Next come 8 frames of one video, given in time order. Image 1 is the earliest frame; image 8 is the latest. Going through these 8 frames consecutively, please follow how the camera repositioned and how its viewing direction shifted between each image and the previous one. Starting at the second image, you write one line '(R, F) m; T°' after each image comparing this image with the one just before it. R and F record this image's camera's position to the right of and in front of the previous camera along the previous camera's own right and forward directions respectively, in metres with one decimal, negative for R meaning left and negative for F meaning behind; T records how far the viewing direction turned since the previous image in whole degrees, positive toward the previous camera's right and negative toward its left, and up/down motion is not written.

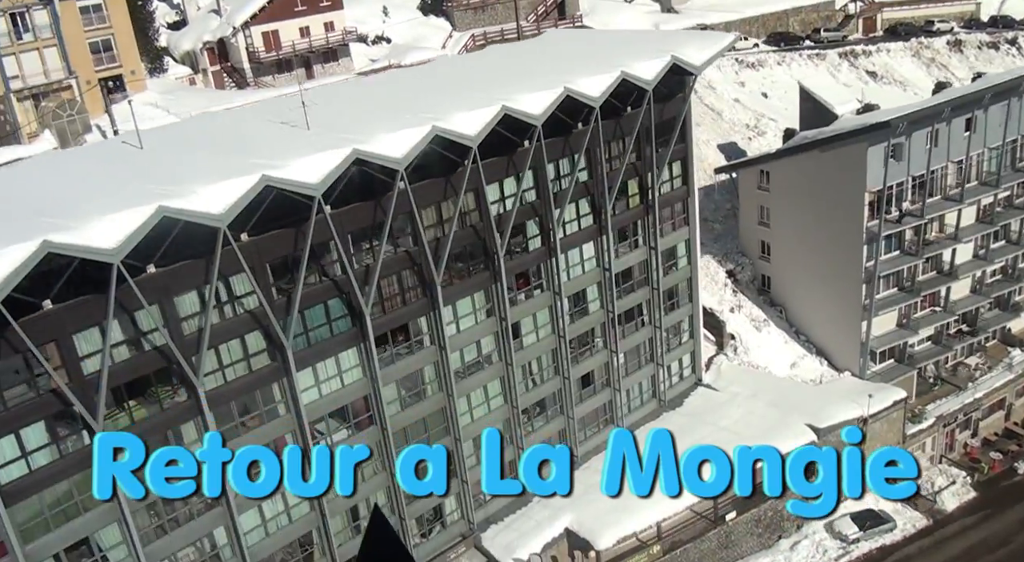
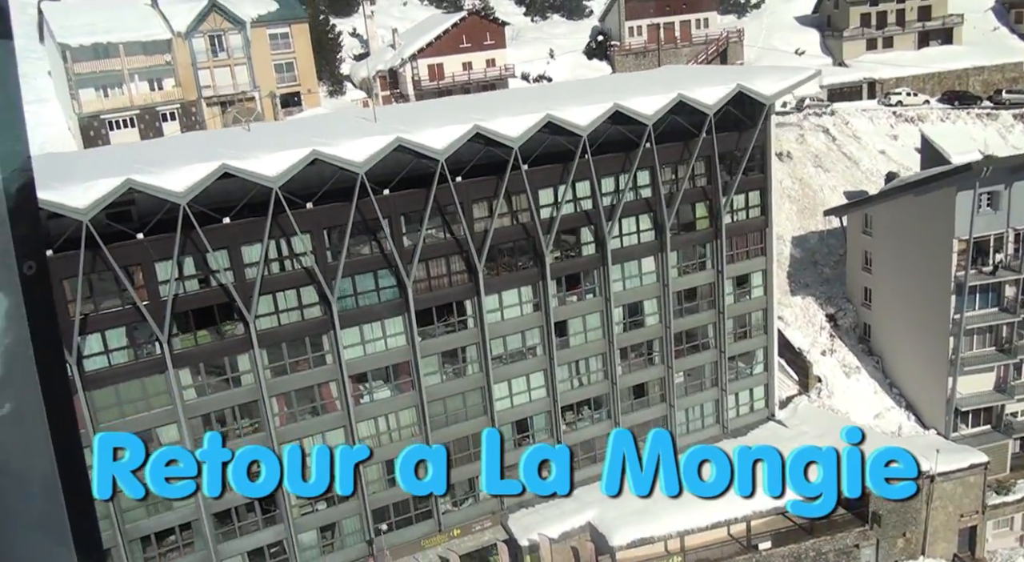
(+9.9, -2.0) m; -16°
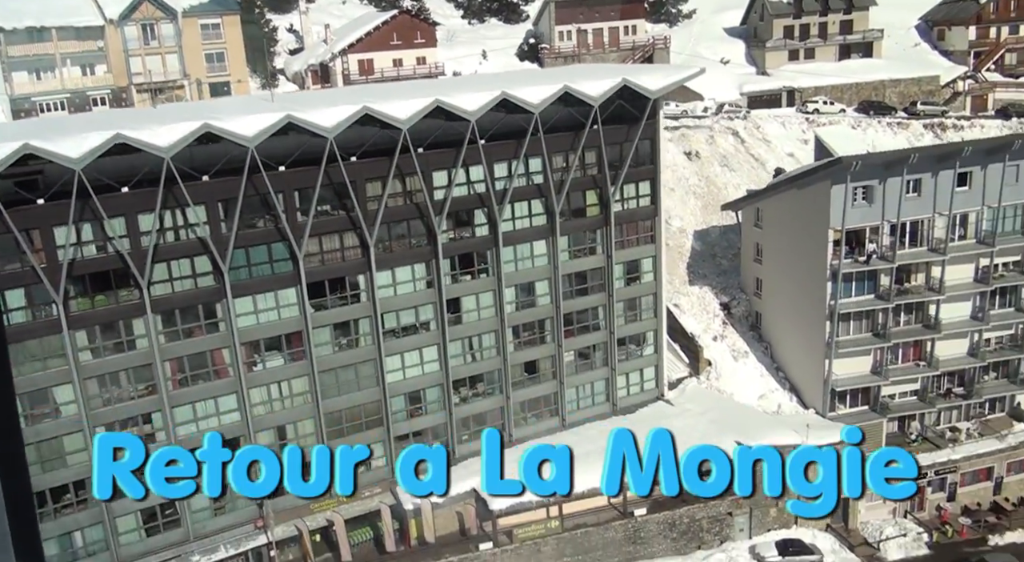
(+4.3, -2.2) m; +1°
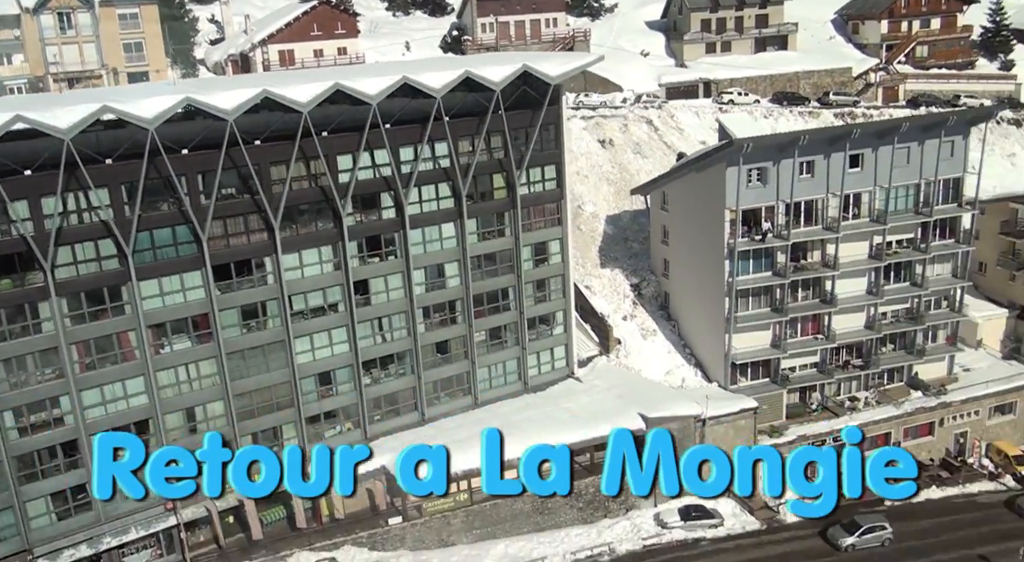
(+2.5, -1.3) m; +3°
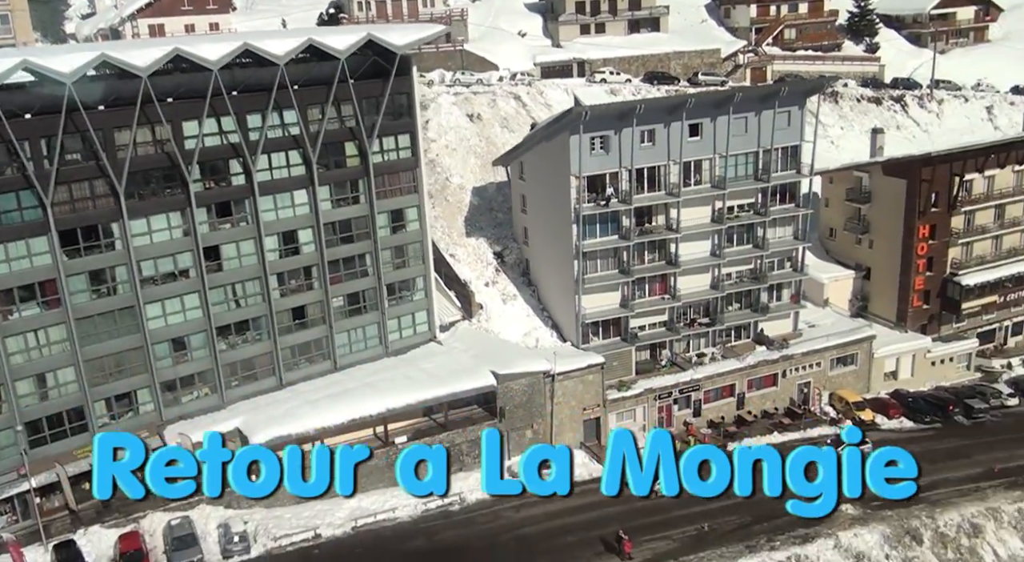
(+4.1, -2.0) m; +4°
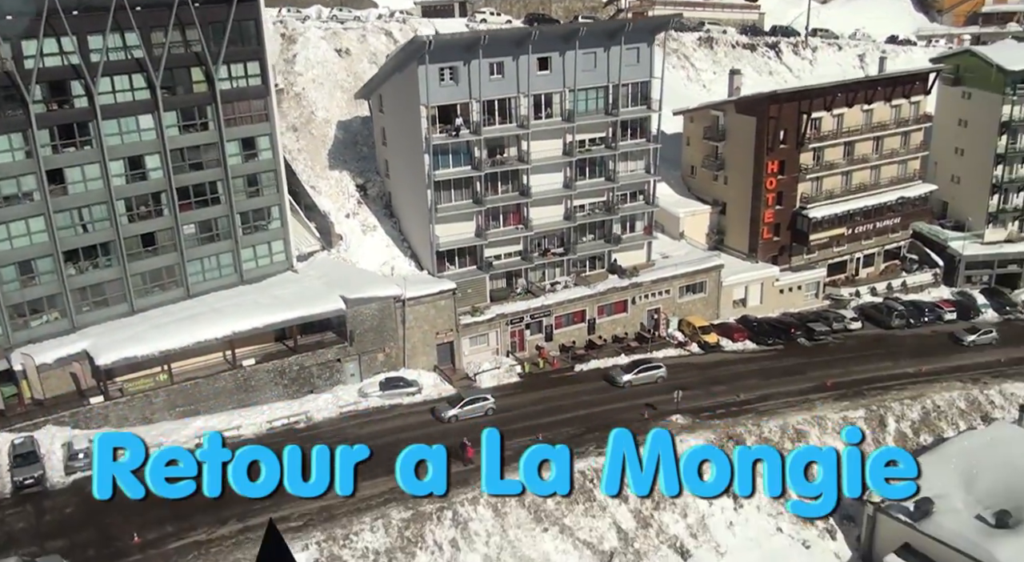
(+4.9, -2.0) m; +4°
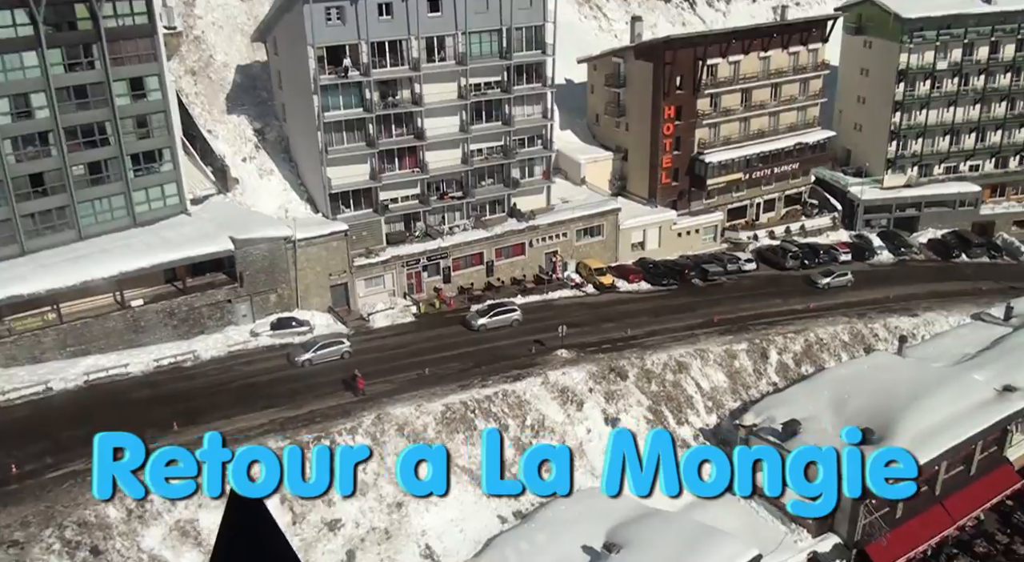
(+4.2, -1.2) m; +2°
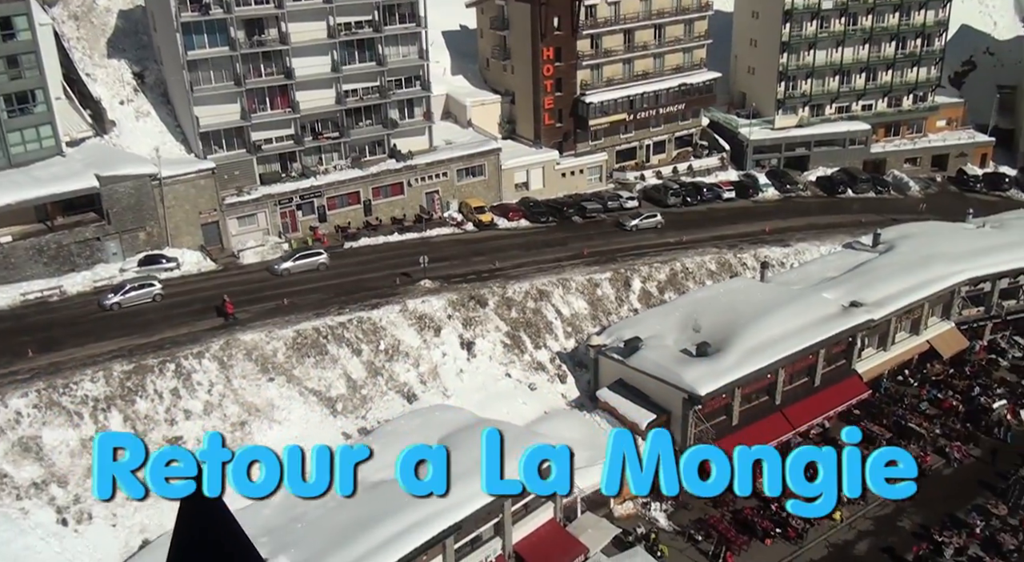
(+7.2, -1.4) m; +1°
